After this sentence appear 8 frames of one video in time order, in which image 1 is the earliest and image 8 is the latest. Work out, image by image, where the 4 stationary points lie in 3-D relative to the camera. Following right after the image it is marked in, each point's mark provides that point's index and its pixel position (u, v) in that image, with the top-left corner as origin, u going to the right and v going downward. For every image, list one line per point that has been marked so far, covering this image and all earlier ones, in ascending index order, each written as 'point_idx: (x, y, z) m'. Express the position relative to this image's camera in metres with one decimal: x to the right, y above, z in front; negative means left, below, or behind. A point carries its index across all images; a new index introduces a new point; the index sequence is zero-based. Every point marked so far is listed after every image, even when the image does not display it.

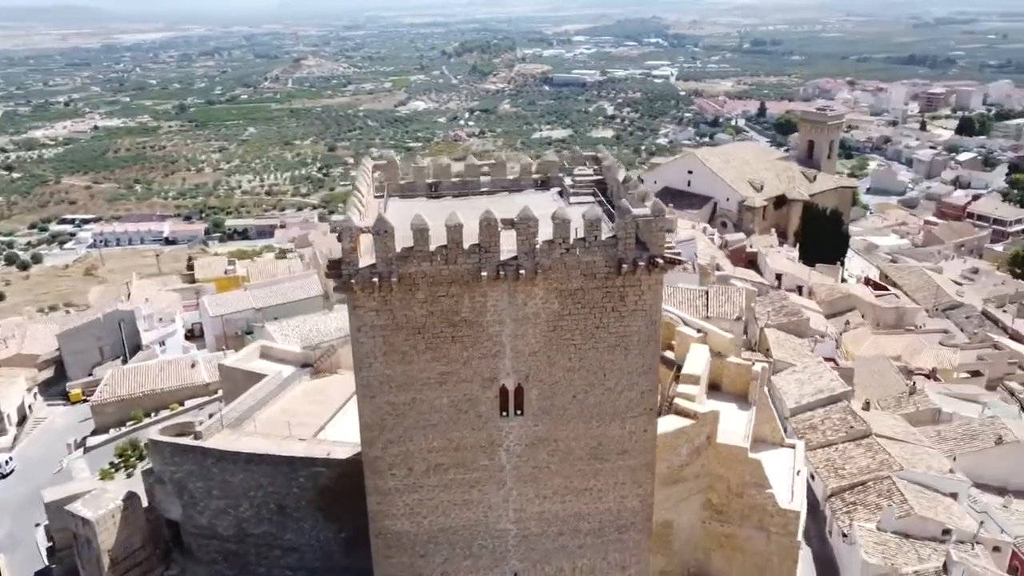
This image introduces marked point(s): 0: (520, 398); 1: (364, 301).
0: (+0.1, -1.4, +10.1) m
1: (-1.7, -0.1, +9.4) m
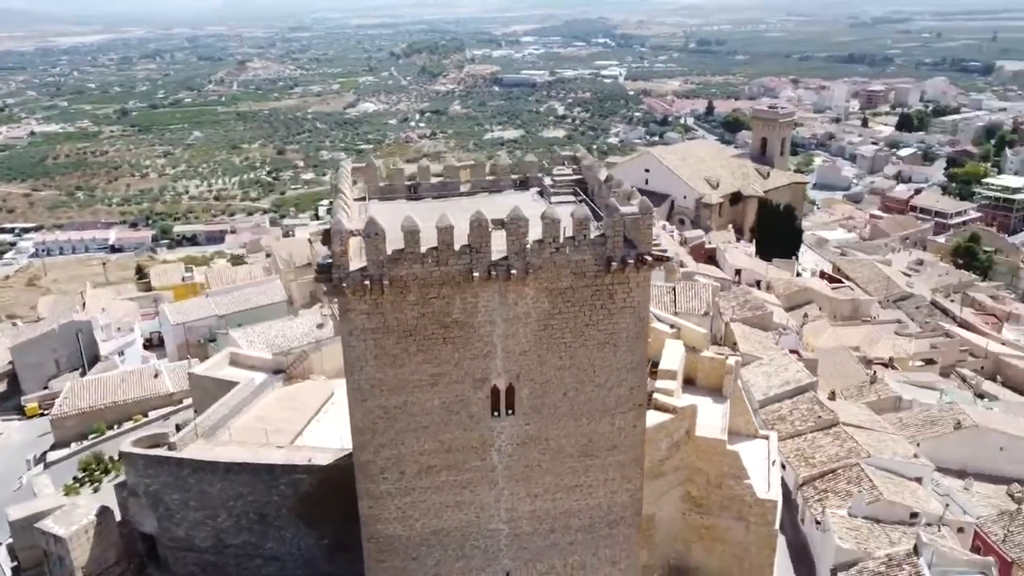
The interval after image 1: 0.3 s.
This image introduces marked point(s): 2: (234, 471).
0: (0.0, -1.4, +10.2) m
1: (-1.8, -0.2, +9.4) m
2: (-4.8, -3.1, +13.9) m
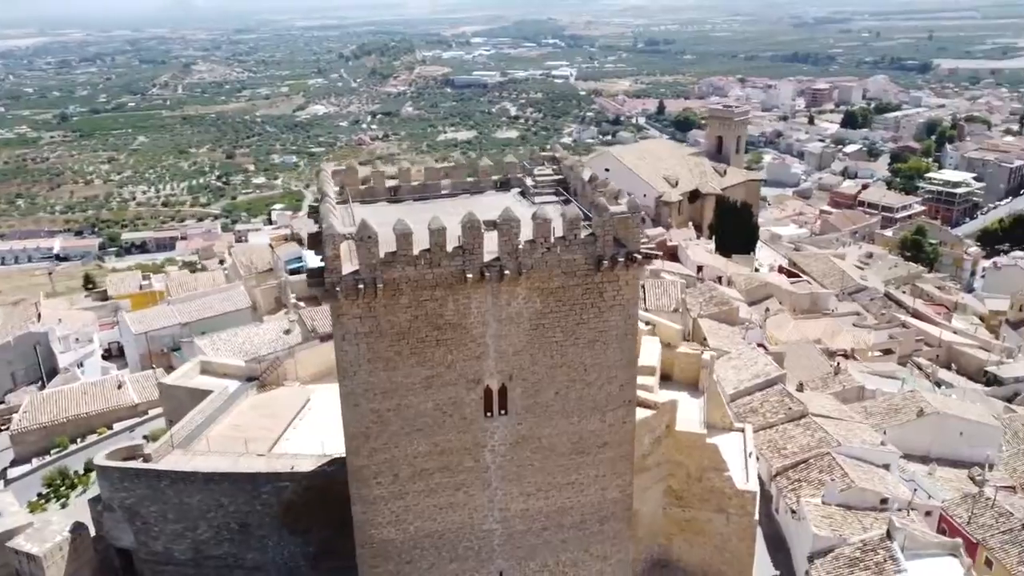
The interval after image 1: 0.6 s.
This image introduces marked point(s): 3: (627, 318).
0: (-0.1, -1.4, +10.2) m
1: (-1.9, -0.2, +9.3) m
2: (-5.0, -3.3, +13.6) m
3: (+1.5, -0.4, +10.2) m
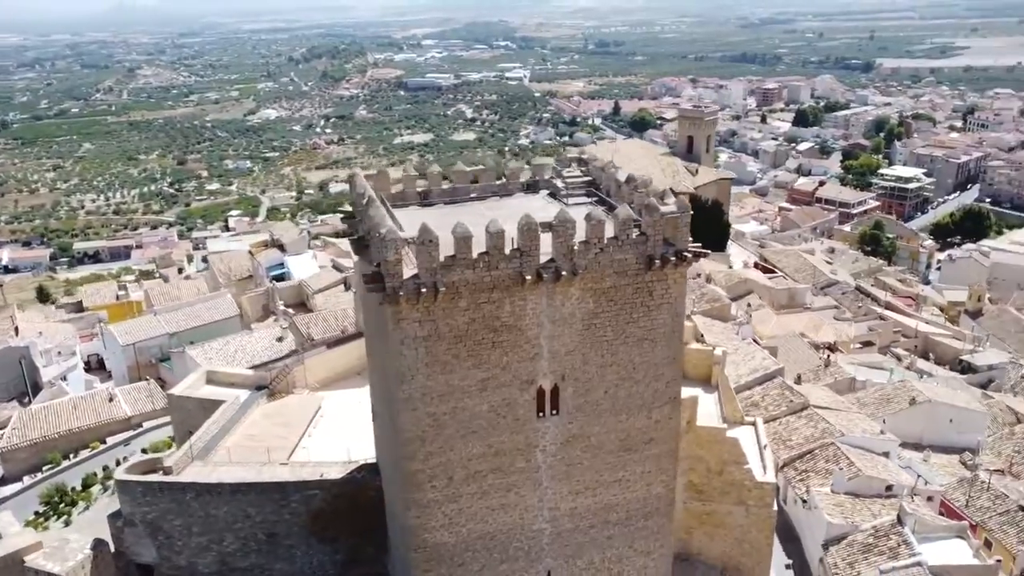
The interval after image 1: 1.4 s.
0: (+0.6, -1.4, +10.3) m
1: (-1.2, -0.3, +9.3) m
2: (-4.5, -3.4, +13.5) m
3: (+2.1, -0.4, +10.4) m
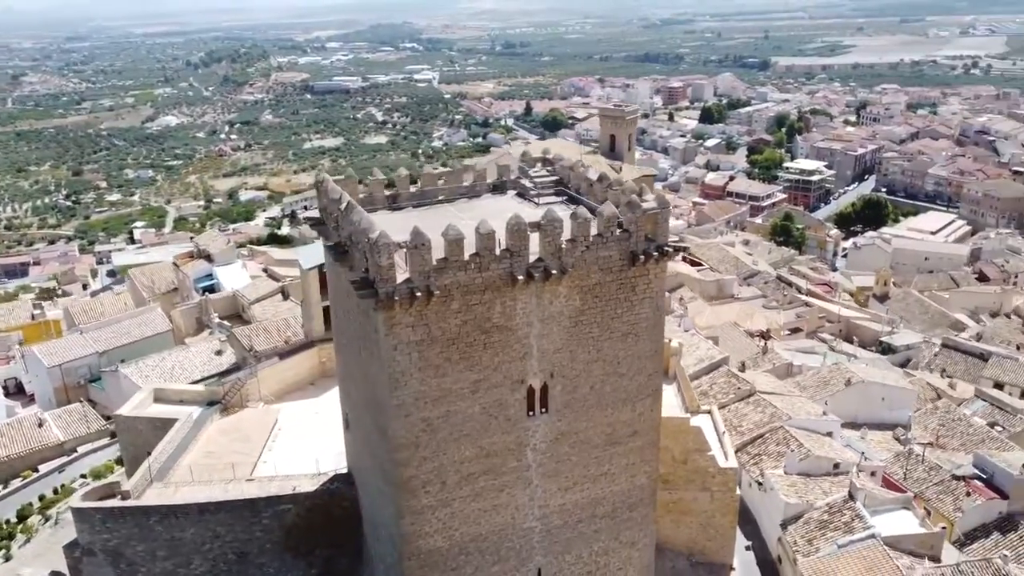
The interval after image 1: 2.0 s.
0: (+0.4, -1.4, +10.4) m
1: (-1.3, -0.3, +9.2) m
2: (-4.9, -3.6, +13.0) m
3: (+1.9, -0.3, +10.7) m
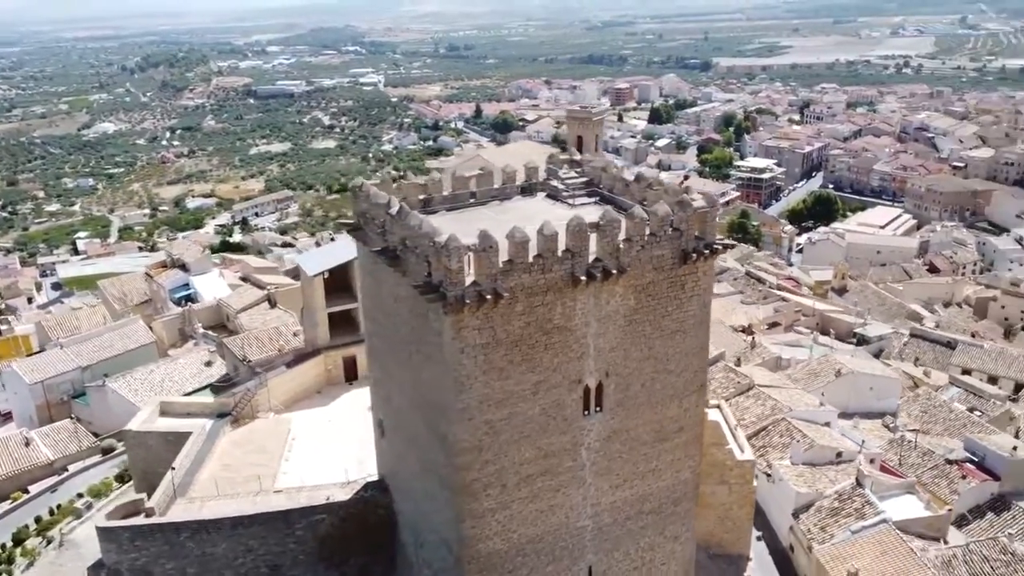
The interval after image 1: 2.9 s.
0: (+1.1, -1.4, +10.5) m
1: (-0.5, -0.4, +9.2) m
2: (-4.2, -3.7, +12.7) m
3: (+2.6, -0.3, +10.9) m
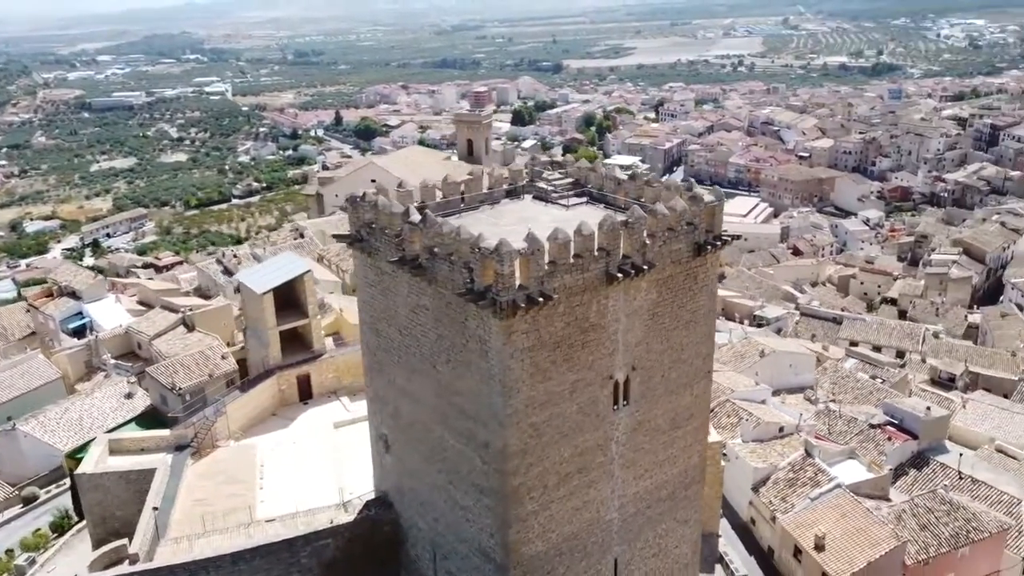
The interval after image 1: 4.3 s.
0: (+1.5, -1.3, +10.7) m
1: (0.0, -0.4, +9.2) m
2: (-4.0, -4.0, +12.0) m
3: (+2.8, -0.1, +11.3) m
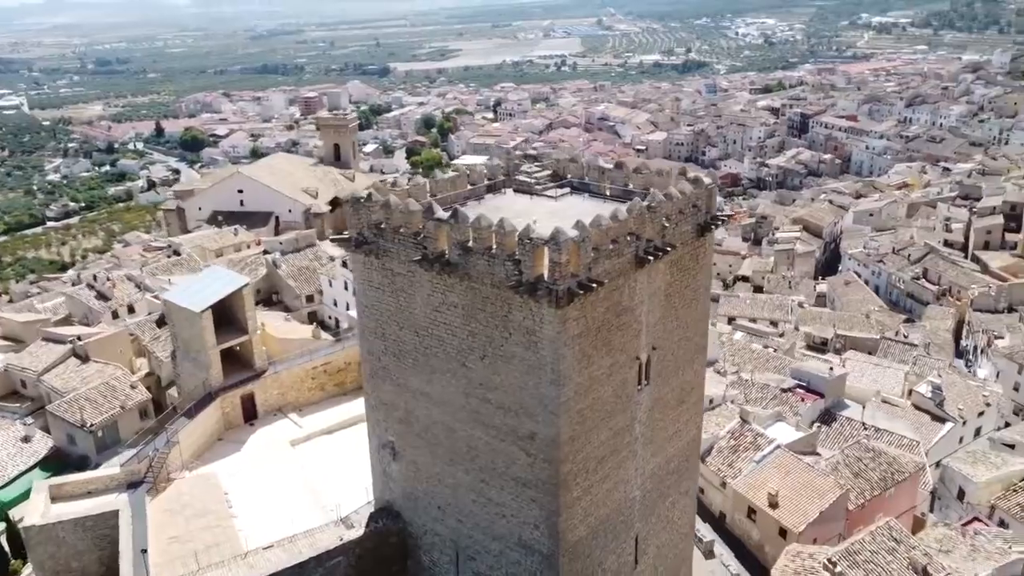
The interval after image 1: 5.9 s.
0: (+1.9, -1.1, +11.1) m
1: (+0.6, -0.3, +9.3) m
2: (-3.6, -4.2, +11.3) m
3: (+2.9, +0.2, +11.9) m
